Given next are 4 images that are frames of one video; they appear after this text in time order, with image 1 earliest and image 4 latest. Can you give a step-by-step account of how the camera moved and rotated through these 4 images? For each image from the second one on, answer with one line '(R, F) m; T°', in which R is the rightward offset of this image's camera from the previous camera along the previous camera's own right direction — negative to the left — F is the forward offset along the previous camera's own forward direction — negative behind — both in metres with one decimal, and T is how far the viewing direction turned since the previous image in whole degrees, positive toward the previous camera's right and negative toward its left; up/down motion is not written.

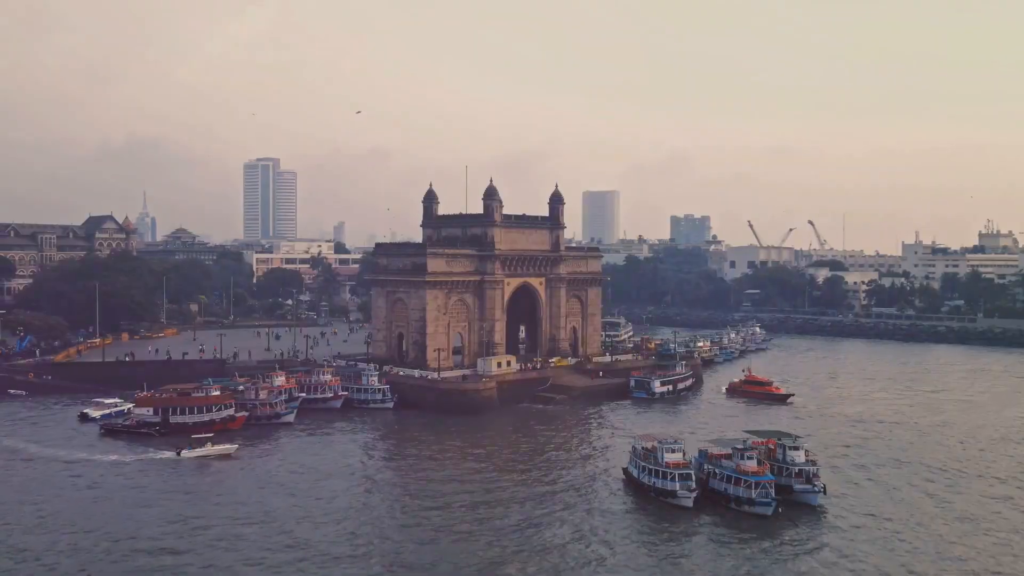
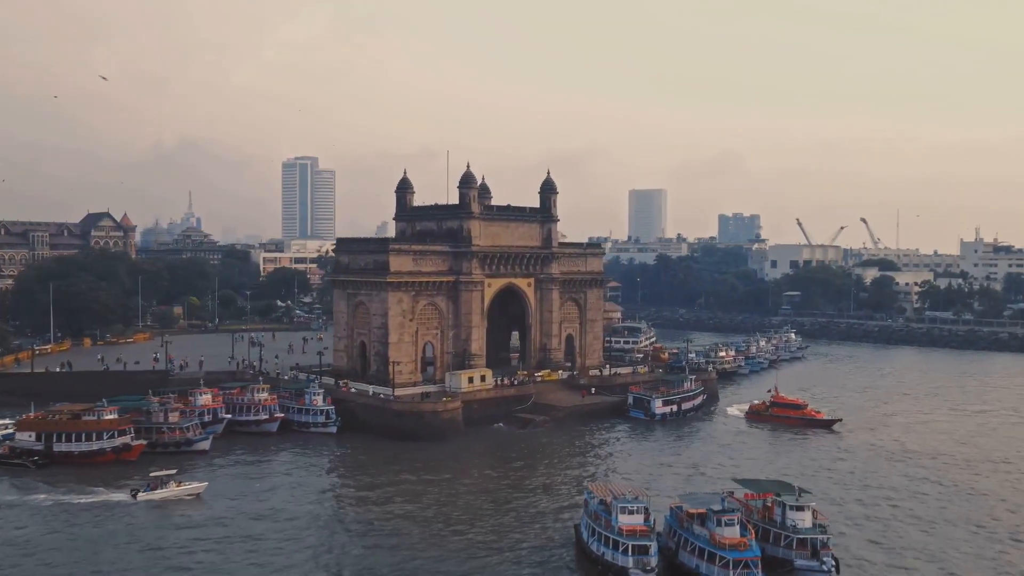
(+3.2, +6.7) m; -3°
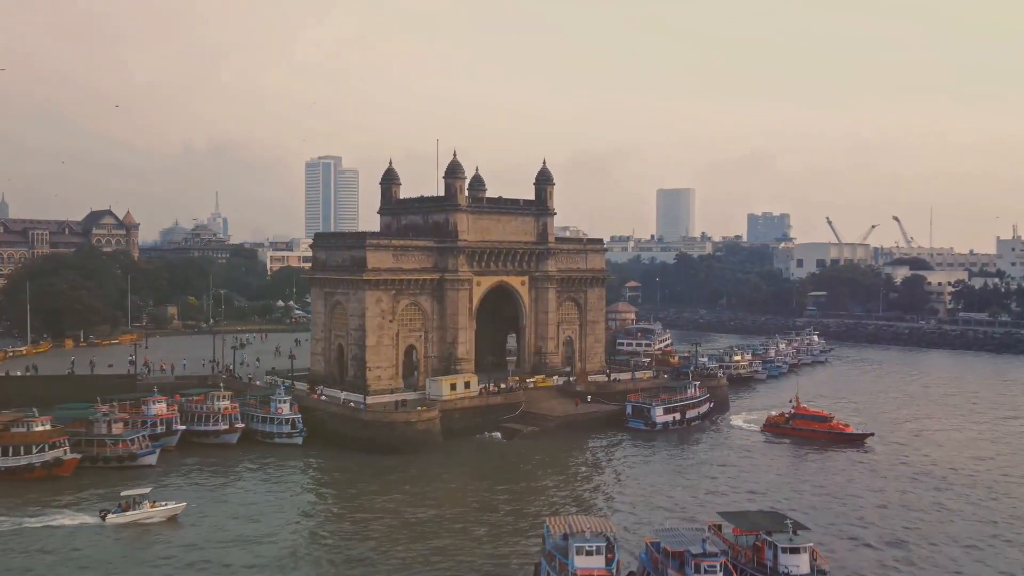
(+1.7, +3.3) m; -2°
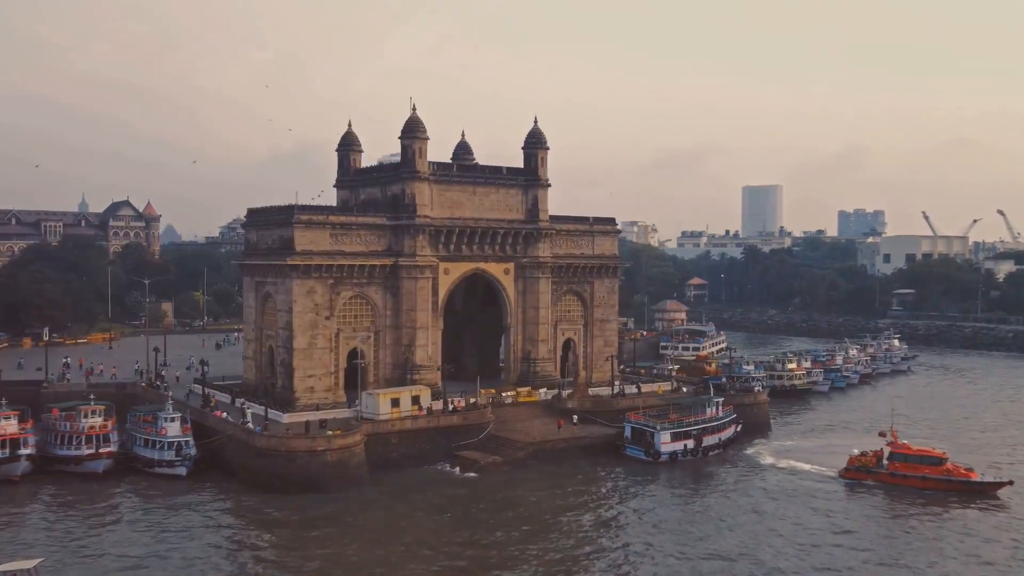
(+3.8, +8.4) m; -5°
